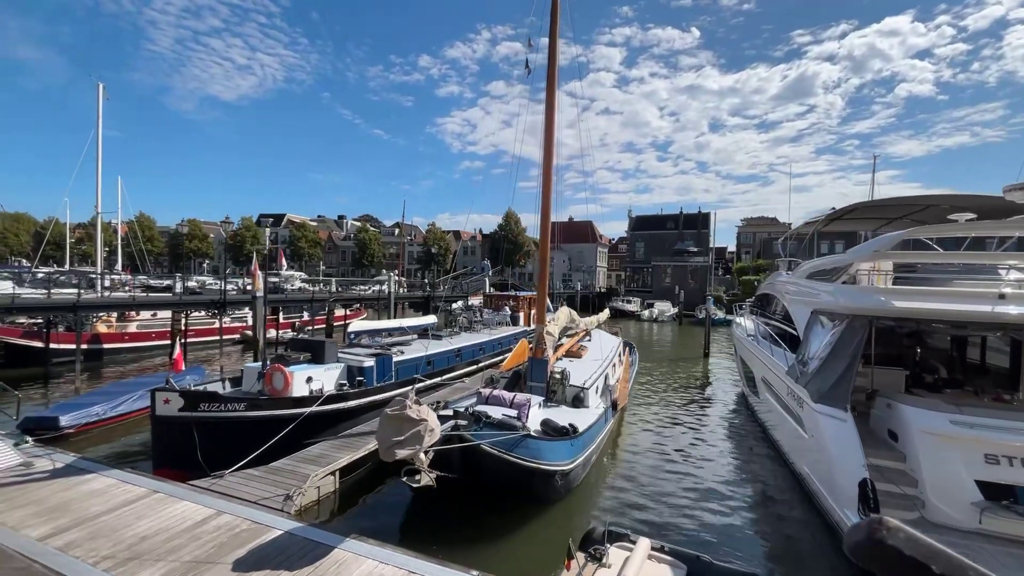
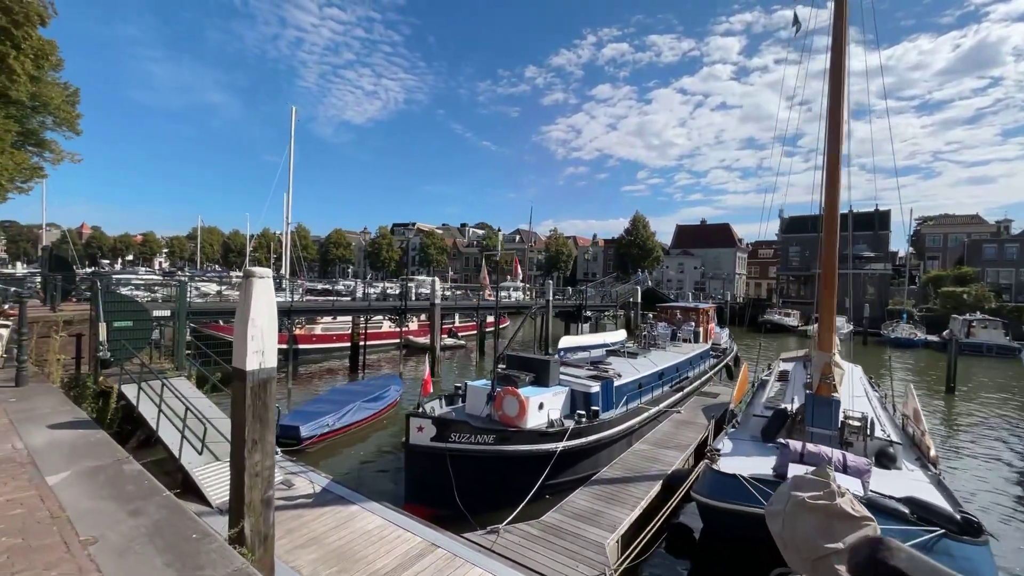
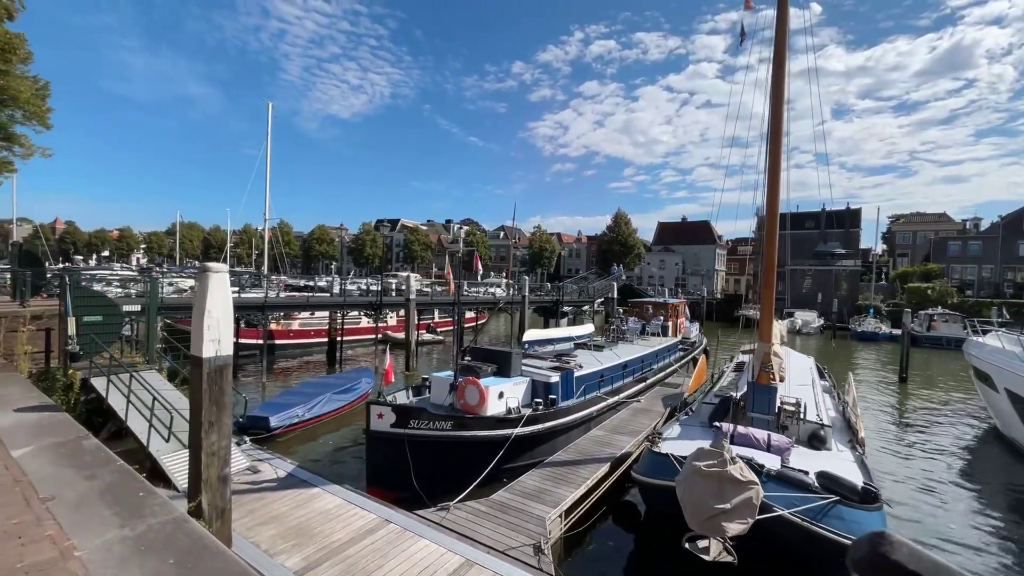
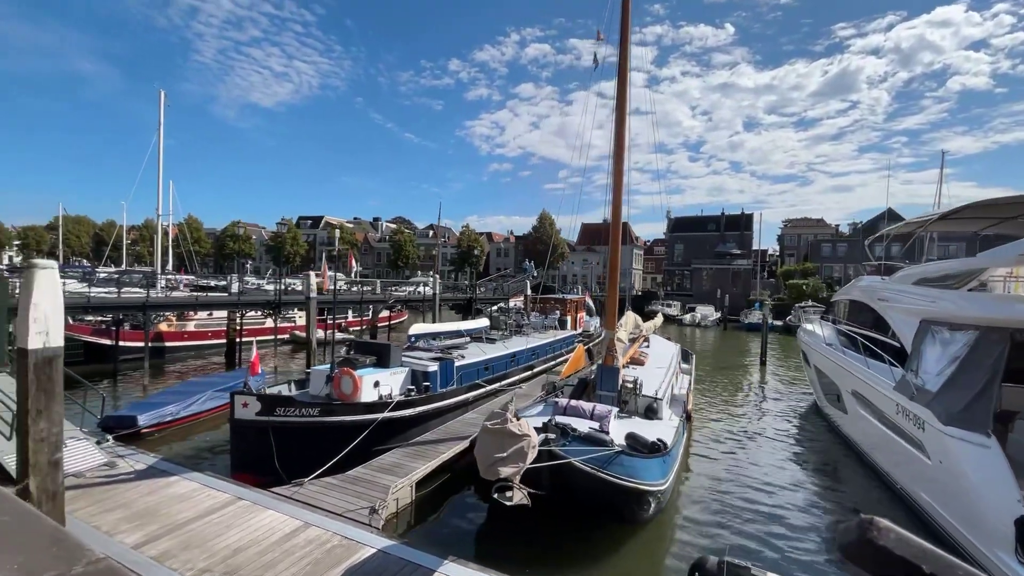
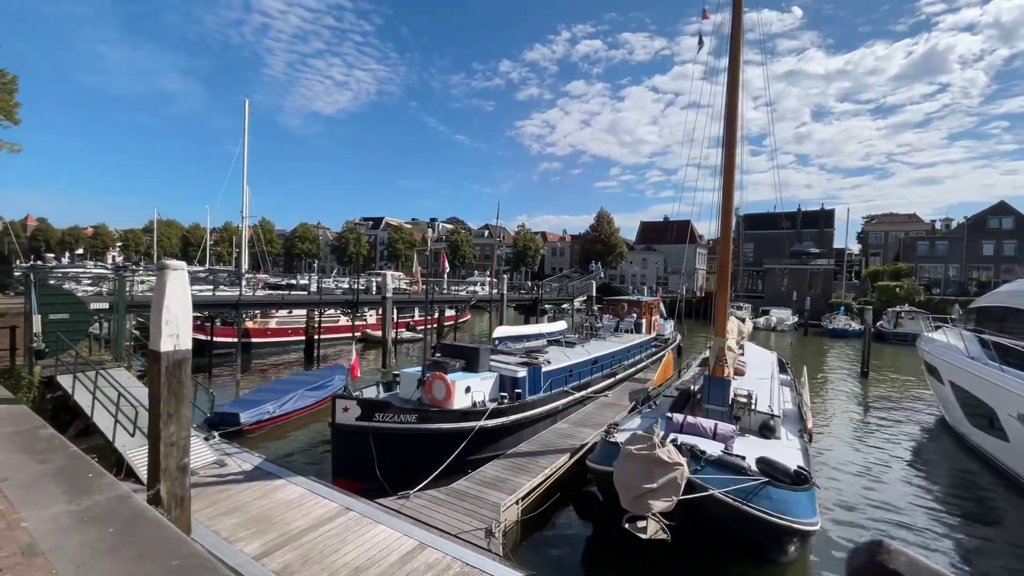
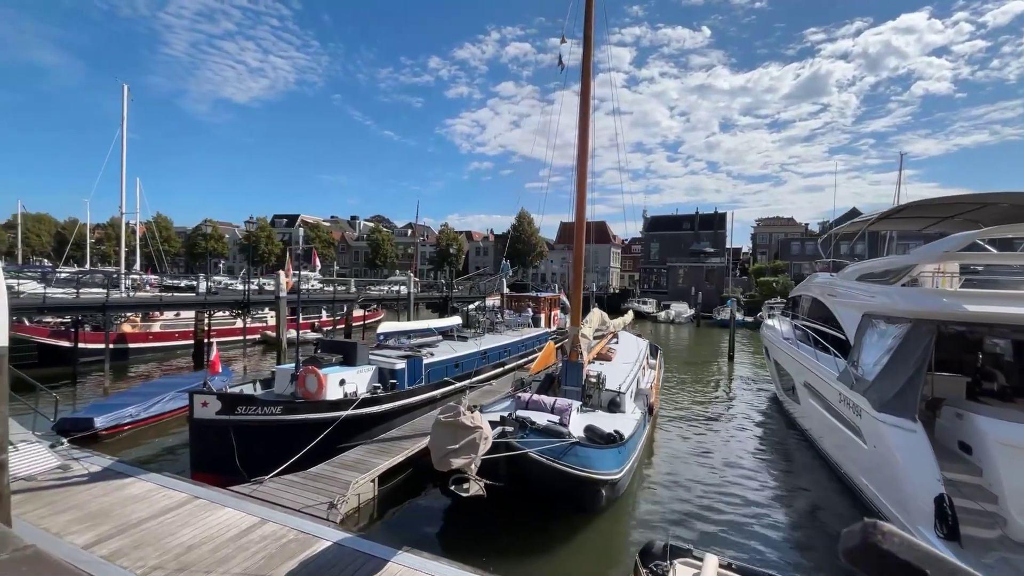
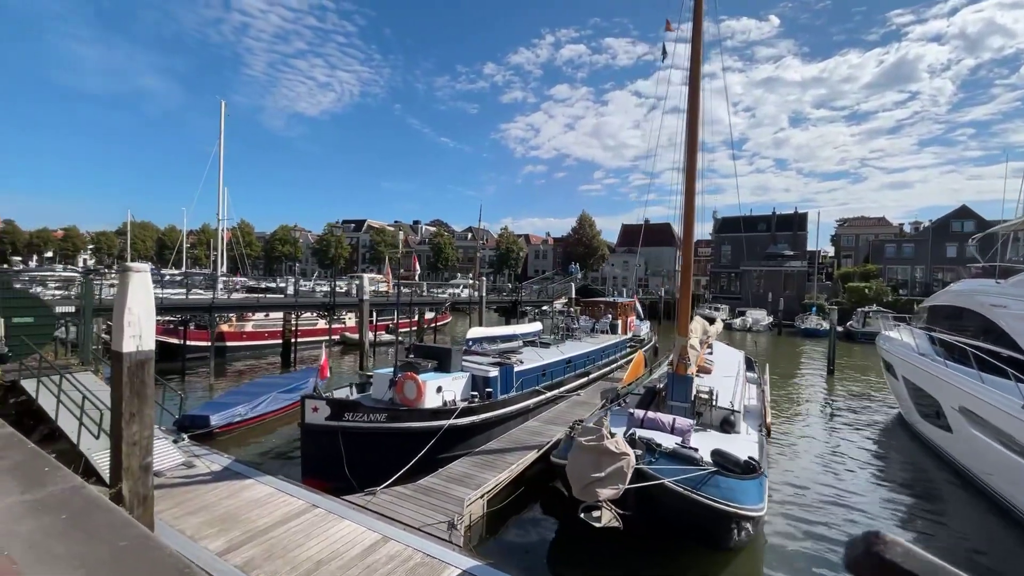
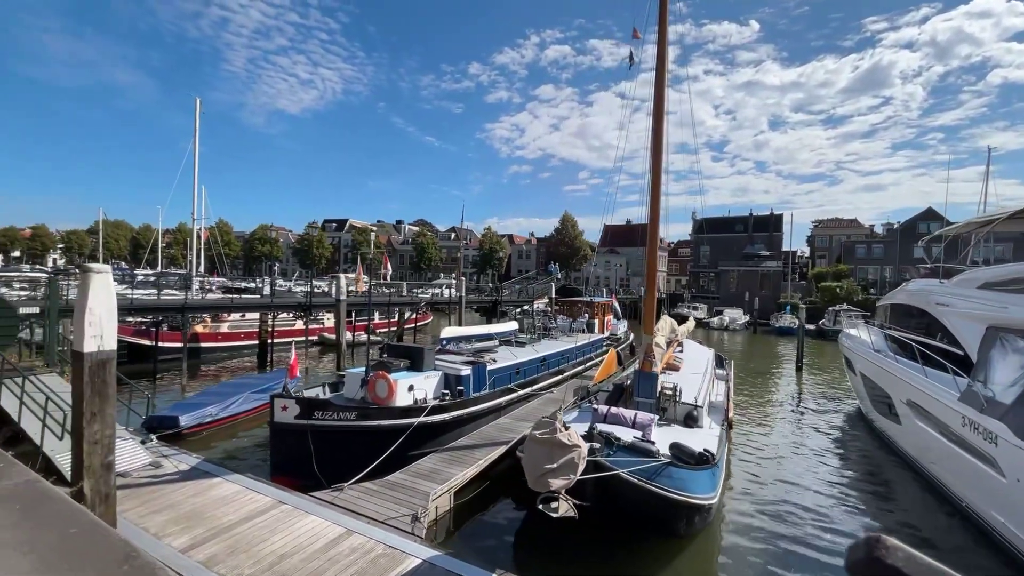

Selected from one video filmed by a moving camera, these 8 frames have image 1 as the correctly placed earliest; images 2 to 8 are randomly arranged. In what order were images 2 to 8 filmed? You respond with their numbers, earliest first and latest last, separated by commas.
6, 4, 8, 7, 5, 3, 2
